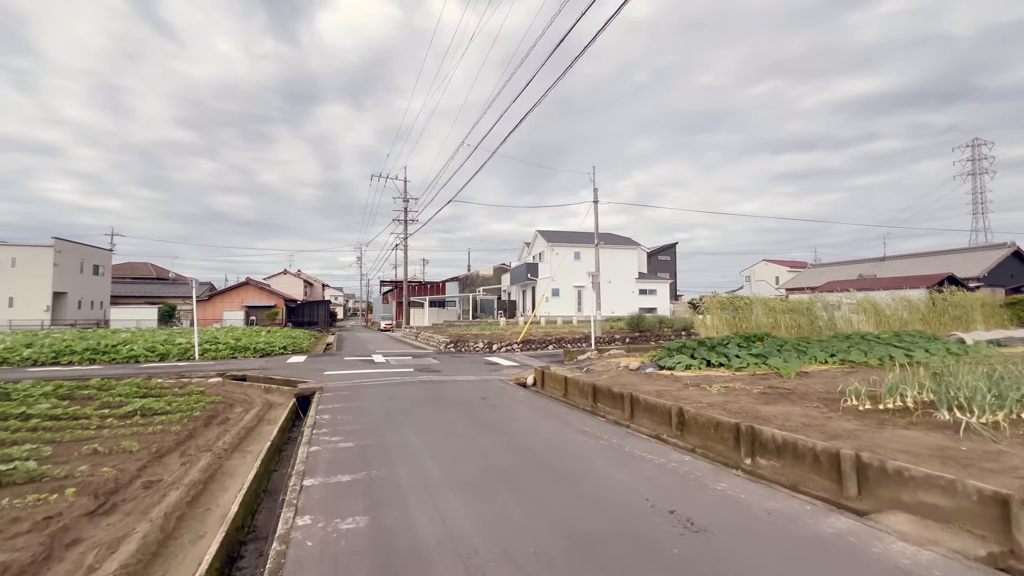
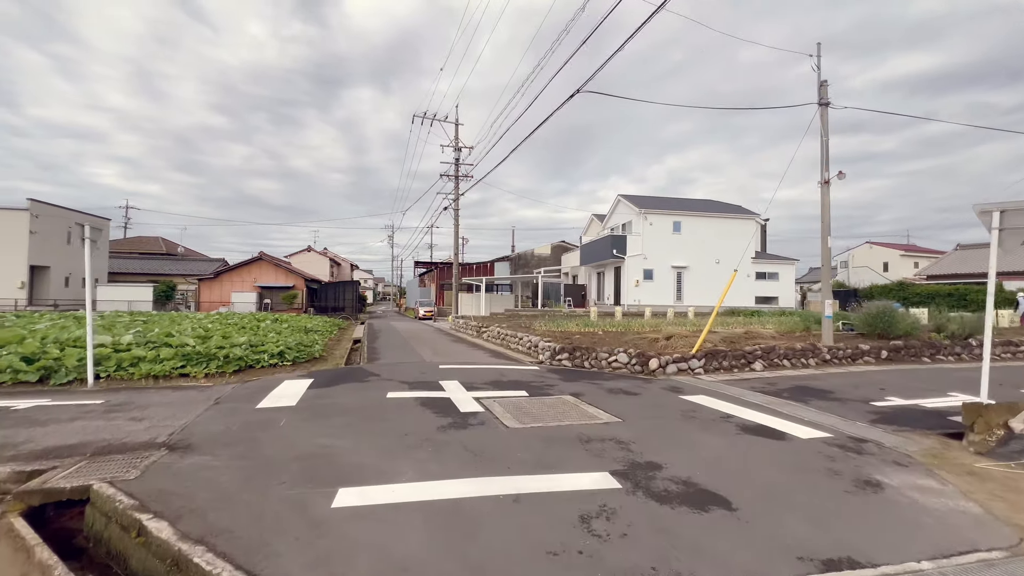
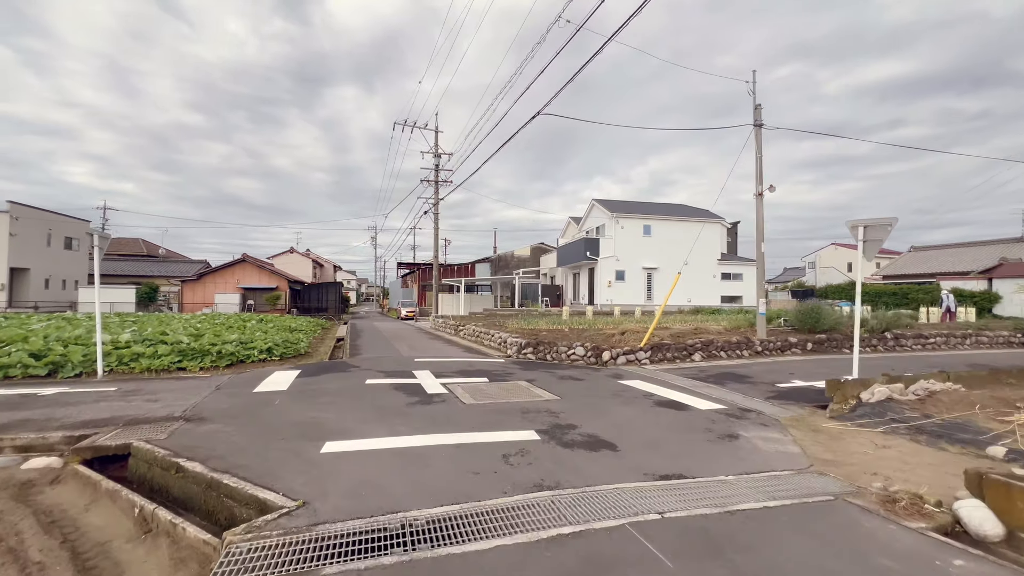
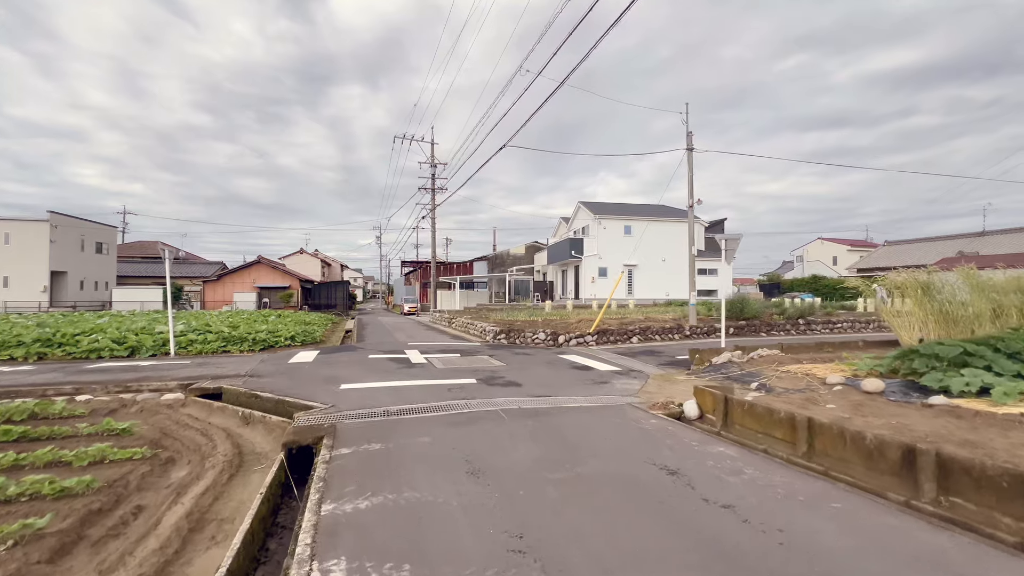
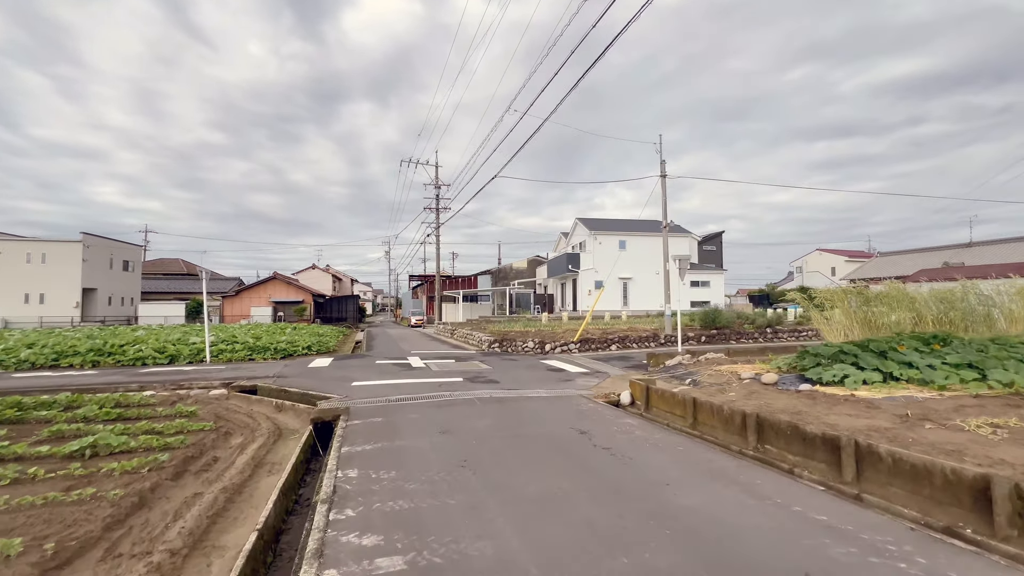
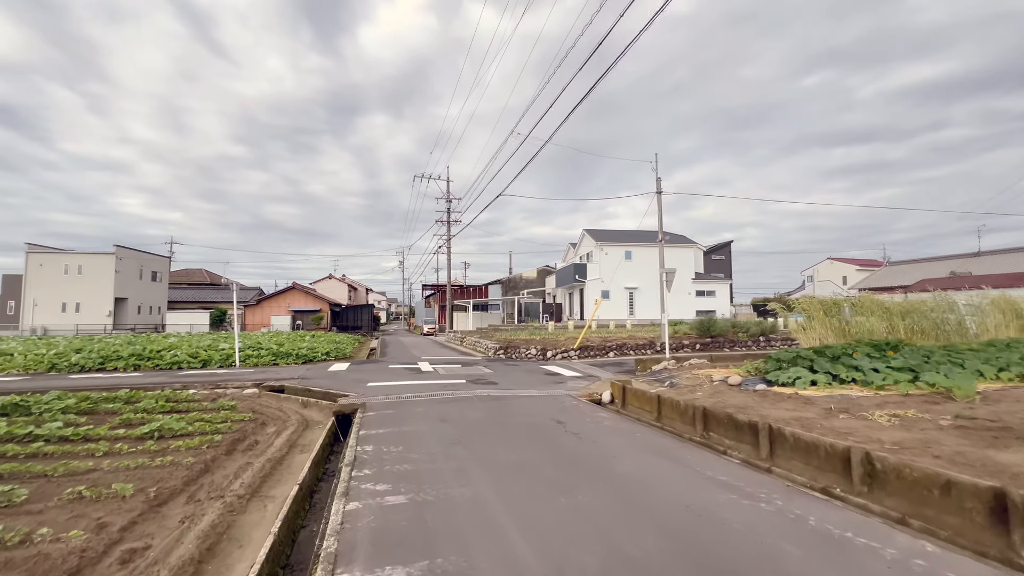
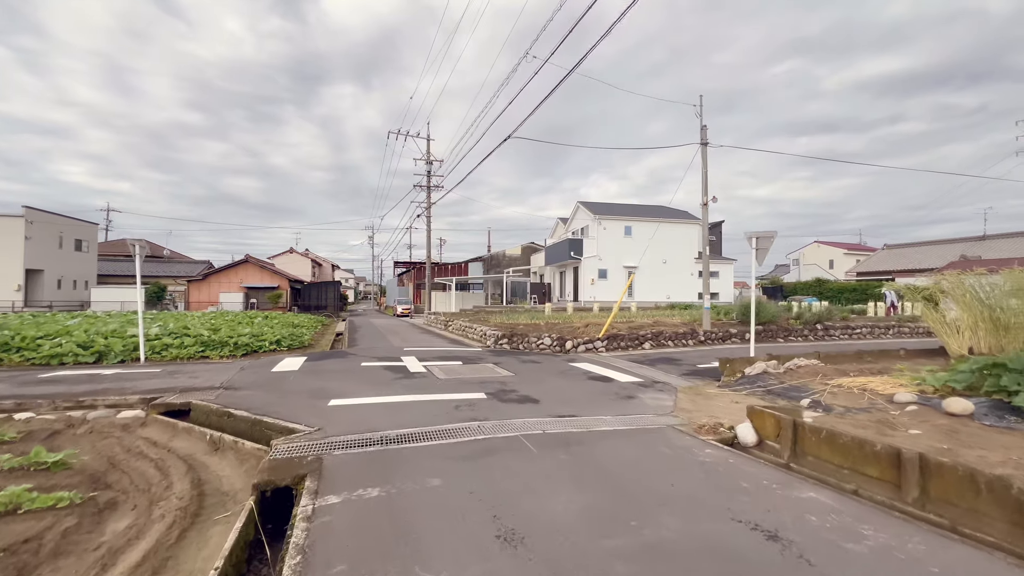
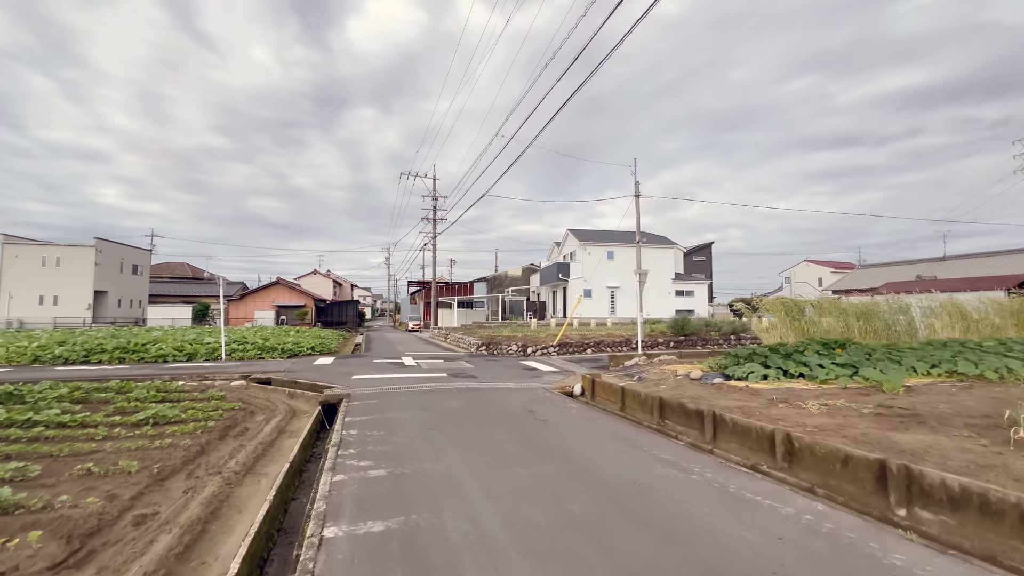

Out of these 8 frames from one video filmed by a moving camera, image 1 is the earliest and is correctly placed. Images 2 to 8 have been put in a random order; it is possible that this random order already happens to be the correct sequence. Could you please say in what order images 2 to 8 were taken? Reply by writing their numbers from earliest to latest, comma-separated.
8, 6, 5, 4, 7, 3, 2
